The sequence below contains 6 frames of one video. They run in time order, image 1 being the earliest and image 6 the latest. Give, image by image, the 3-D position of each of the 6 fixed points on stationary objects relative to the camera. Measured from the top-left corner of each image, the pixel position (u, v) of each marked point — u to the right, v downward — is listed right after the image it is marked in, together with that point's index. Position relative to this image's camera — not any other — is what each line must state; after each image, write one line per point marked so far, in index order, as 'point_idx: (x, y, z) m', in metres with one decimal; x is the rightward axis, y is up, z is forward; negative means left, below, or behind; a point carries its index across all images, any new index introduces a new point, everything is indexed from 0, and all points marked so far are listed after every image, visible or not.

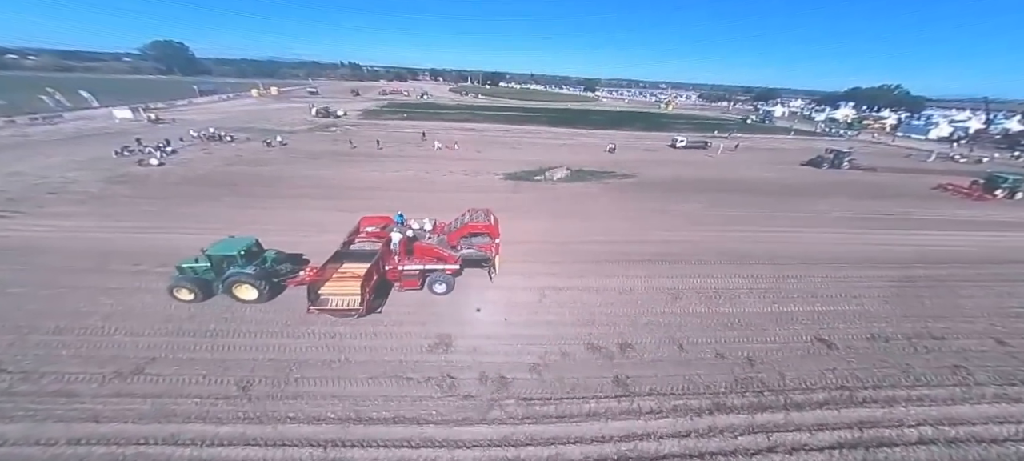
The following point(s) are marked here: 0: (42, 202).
0: (-24.2, +1.5, +15.8) m
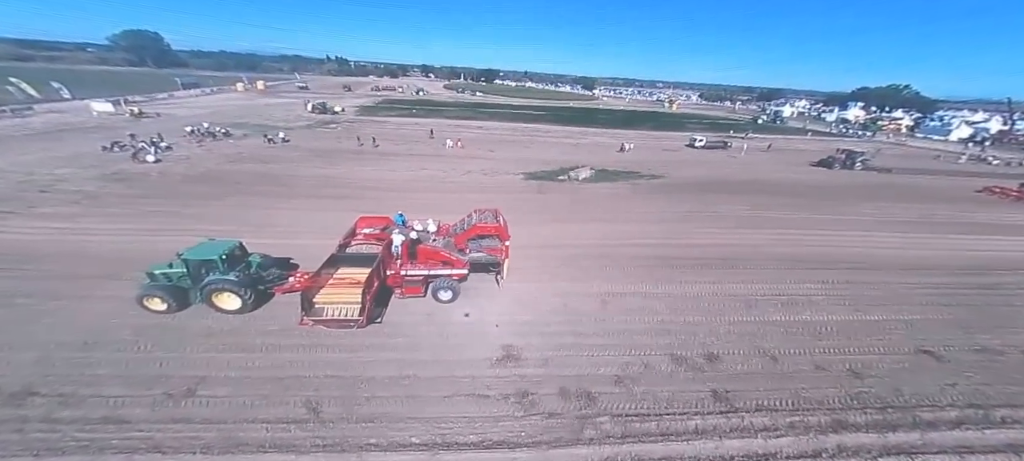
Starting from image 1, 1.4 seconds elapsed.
0: (-22.7, +1.4, +14.6) m
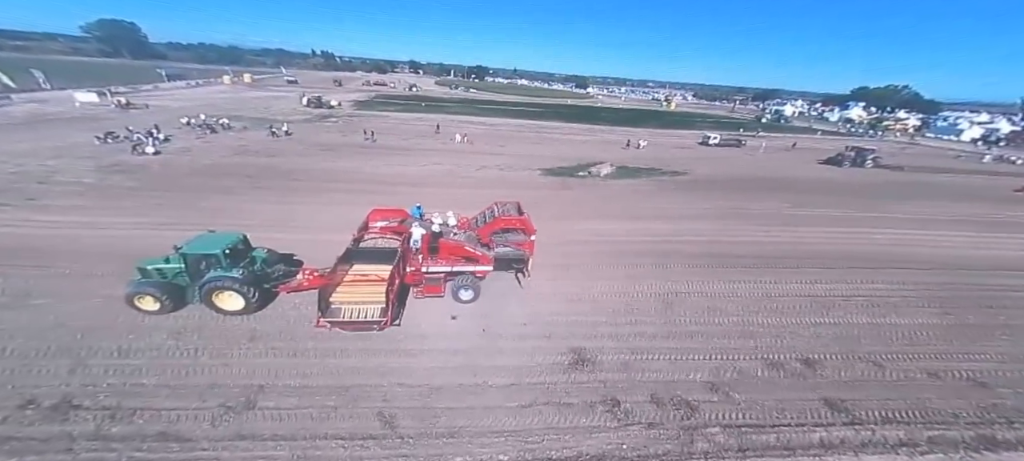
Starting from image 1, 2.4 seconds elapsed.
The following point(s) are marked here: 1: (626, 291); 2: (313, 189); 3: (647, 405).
0: (-21.3, +1.6, +13.5) m
1: (+3.4, -1.9, +9.5) m
2: (-10.9, +2.3, +16.7) m
3: (+2.5, -3.2, +5.7) m
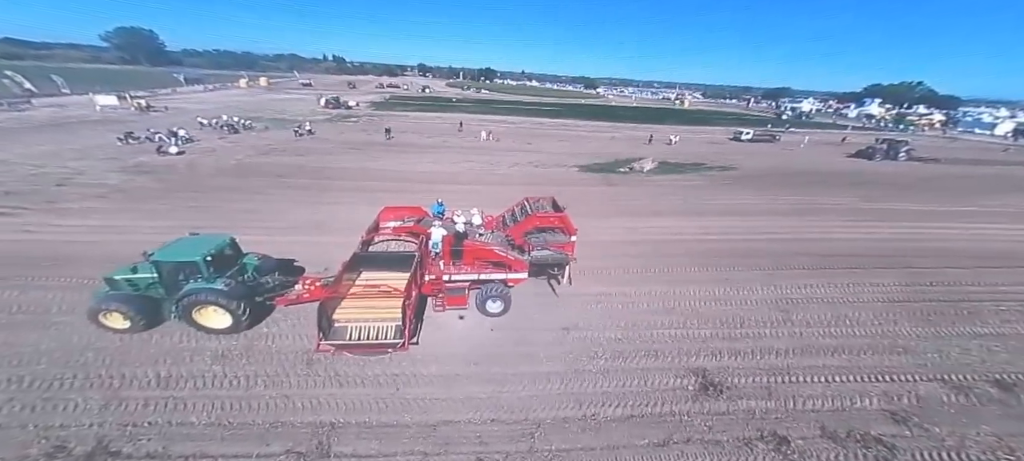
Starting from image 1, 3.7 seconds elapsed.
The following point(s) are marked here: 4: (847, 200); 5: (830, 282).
0: (-19.2, +1.4, +12.7) m
1: (+5.5, -1.8, +8.2) m
2: (-8.7, +2.2, +15.8) m
3: (+4.5, -3.1, +4.5) m
4: (+19.0, +1.7, +17.8) m
5: (+8.9, -1.4, +8.4) m
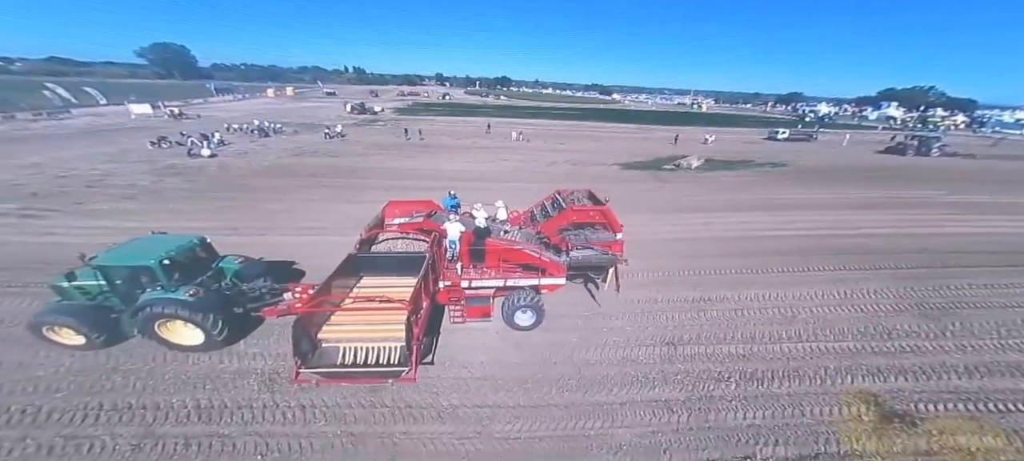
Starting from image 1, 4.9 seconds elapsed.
0: (-17.2, +1.3, +12.4) m
1: (+7.3, -1.6, +6.8) m
2: (-6.6, +2.1, +15.1) m
3: (+6.2, -2.9, +3.1) m
4: (+21.1, +1.7, +15.9) m
5: (+10.7, -1.2, +6.8) m
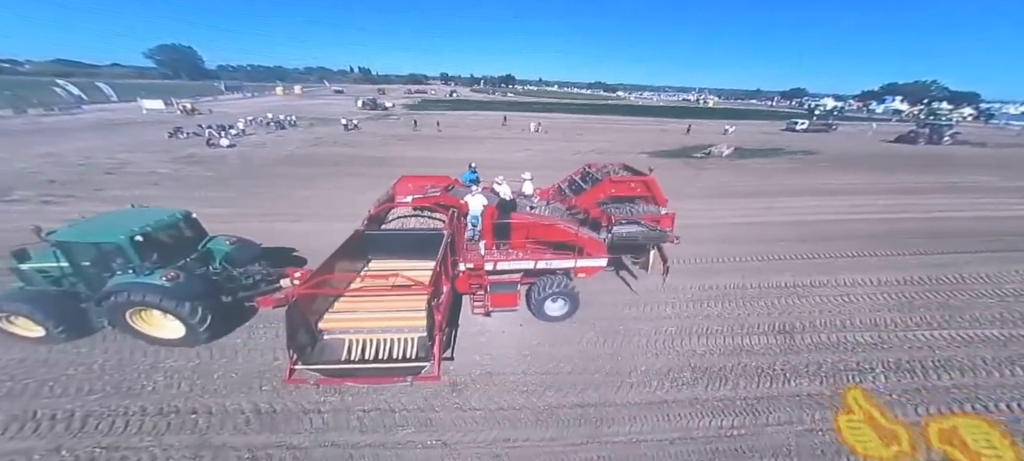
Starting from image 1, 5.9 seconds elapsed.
0: (-15.8, +1.5, +11.8) m
1: (+8.6, -1.1, +6.0) m
2: (-5.2, +2.4, +14.4) m
3: (+7.5, -2.4, +2.3) m
4: (+22.5, +2.3, +15.0) m
5: (+12.0, -0.7, +6.0) m
